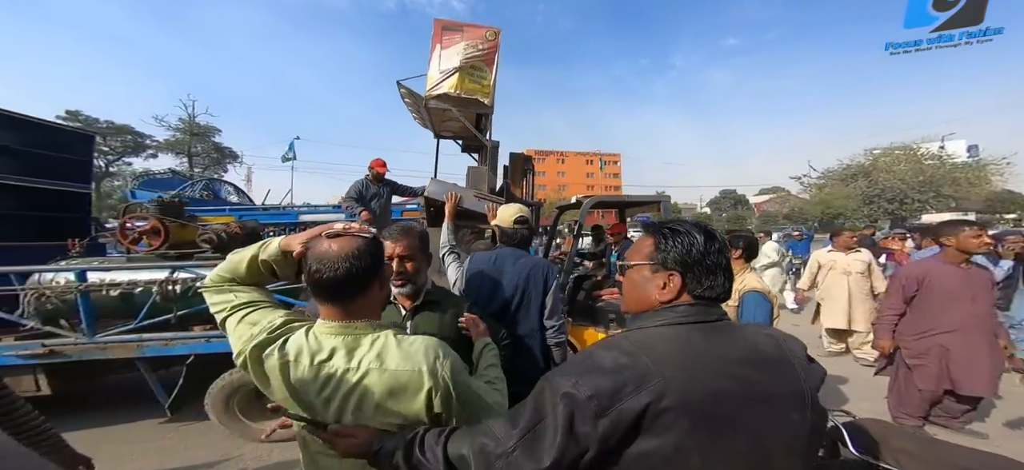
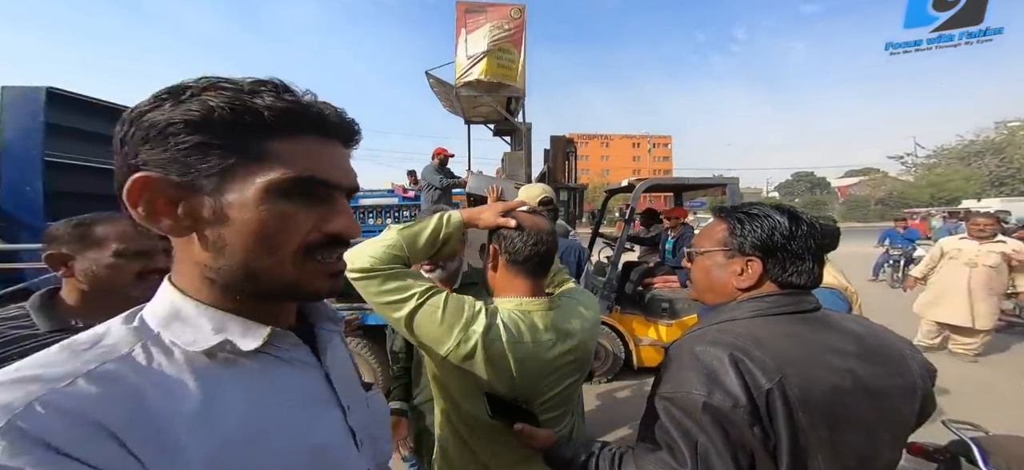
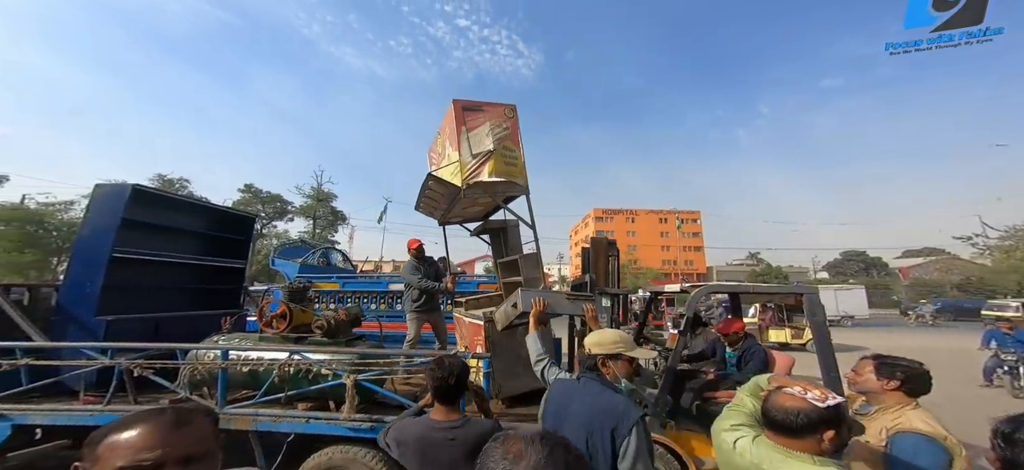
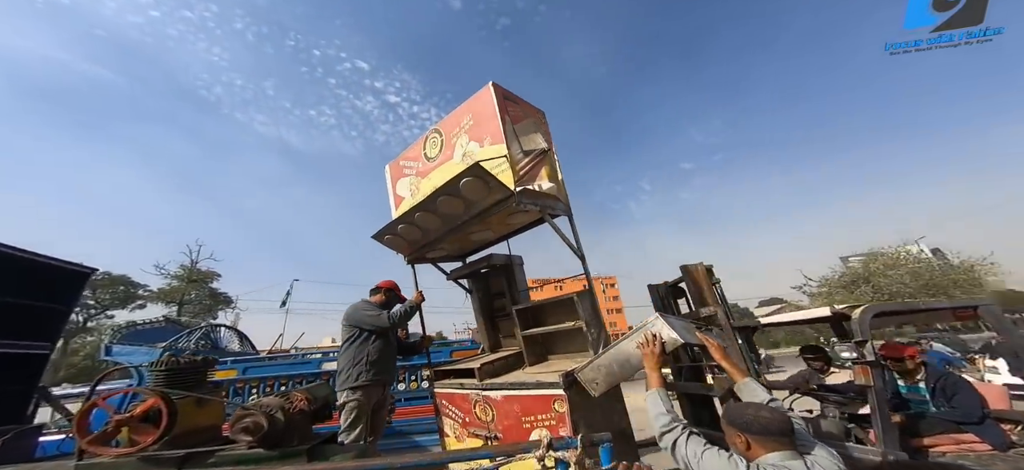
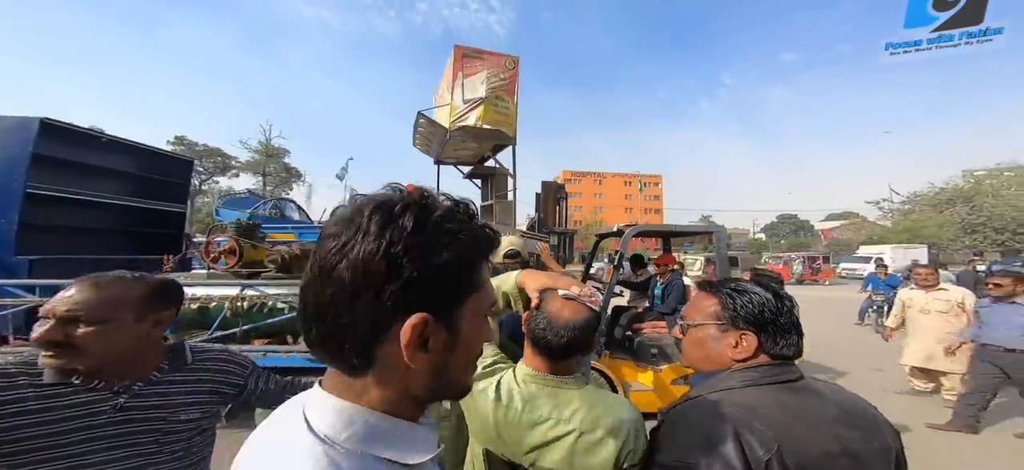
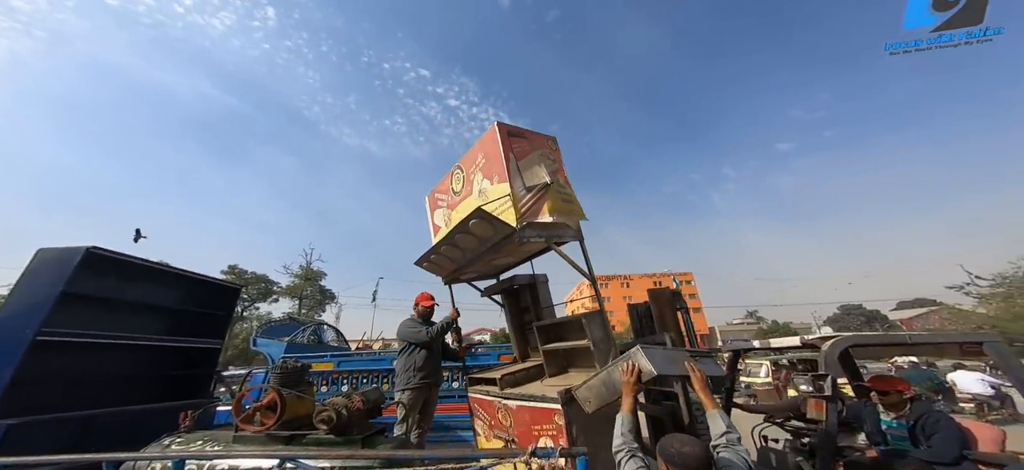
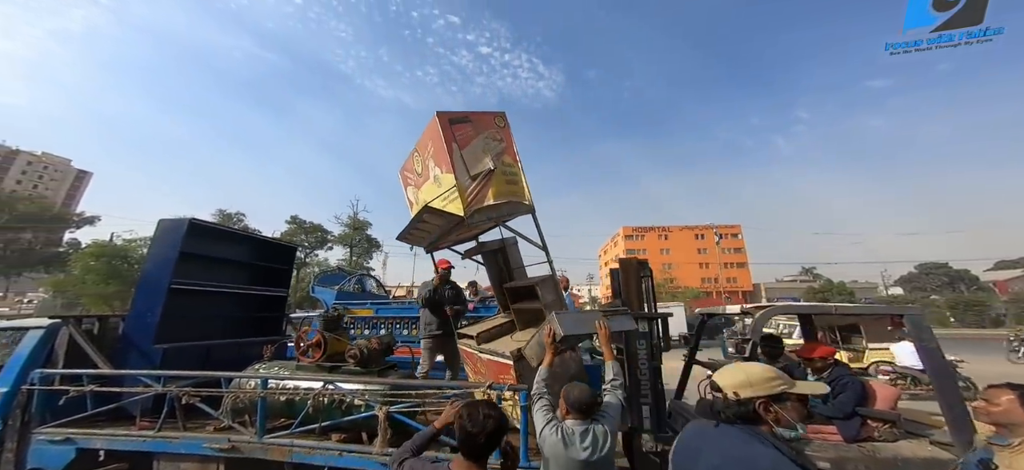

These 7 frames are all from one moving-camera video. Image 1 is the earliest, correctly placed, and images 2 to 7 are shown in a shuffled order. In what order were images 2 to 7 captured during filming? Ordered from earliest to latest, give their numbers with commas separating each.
2, 5, 3, 7, 6, 4
